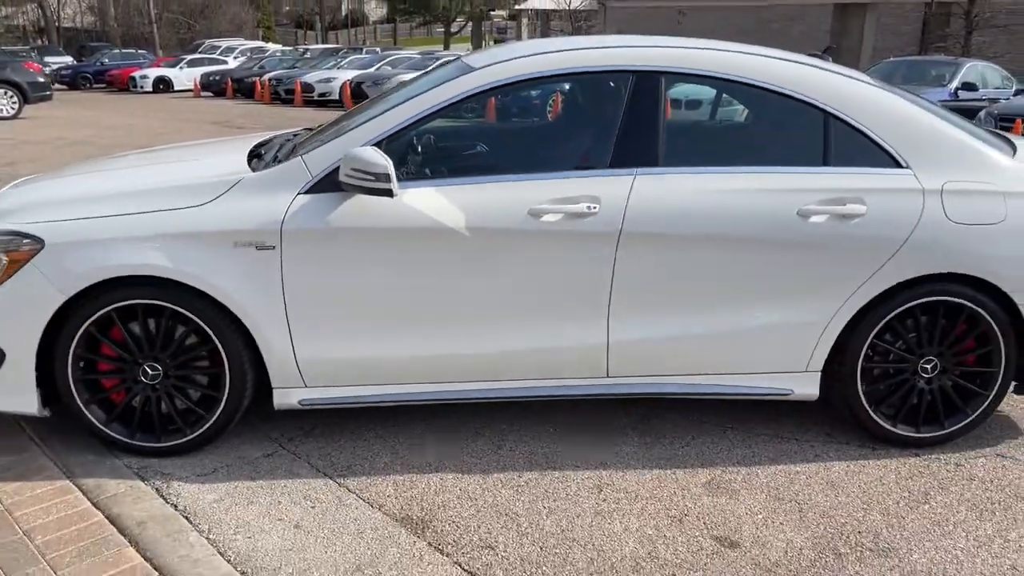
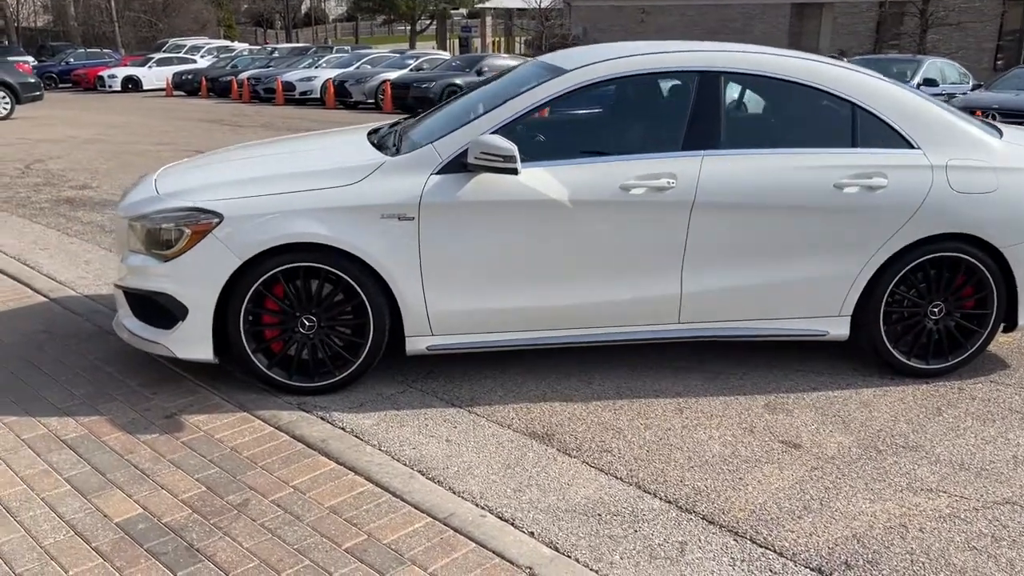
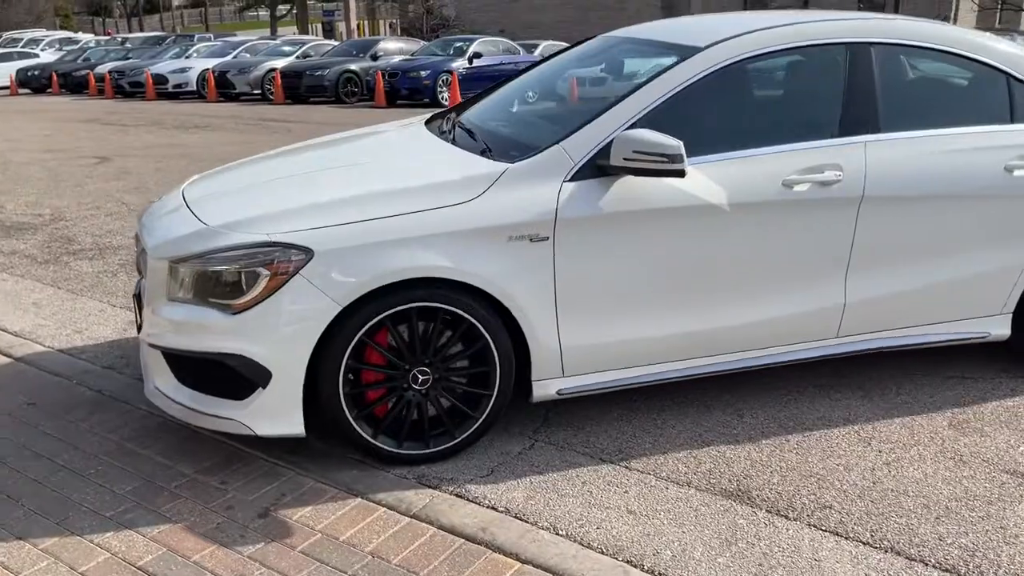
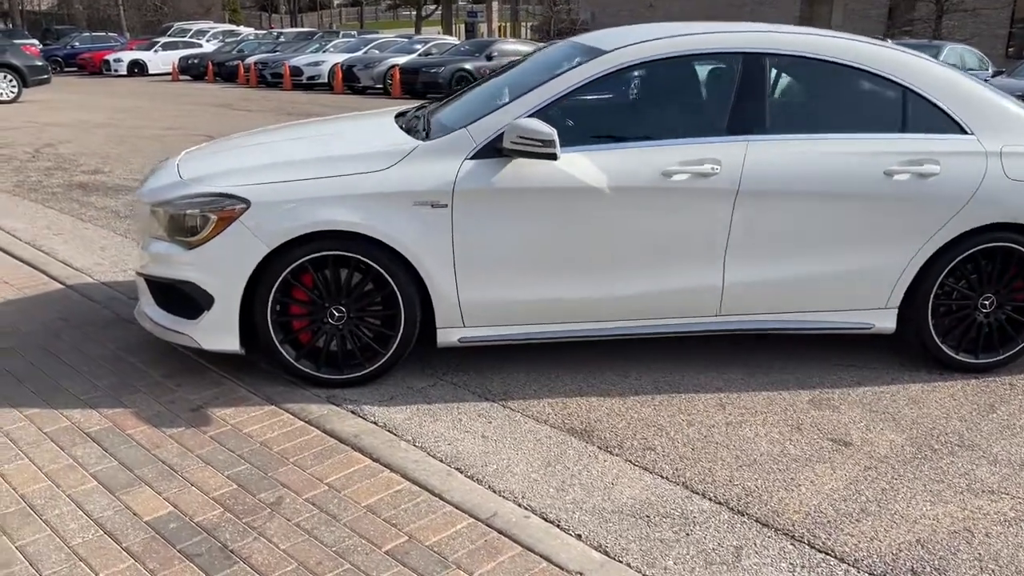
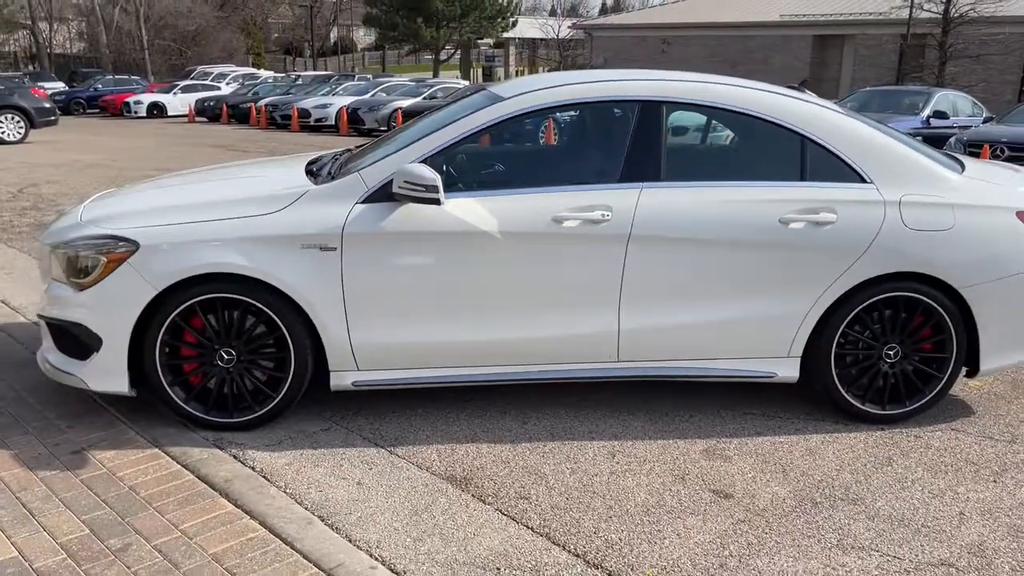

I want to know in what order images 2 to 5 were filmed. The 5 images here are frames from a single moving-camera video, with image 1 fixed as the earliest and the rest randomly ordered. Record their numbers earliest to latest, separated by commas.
5, 2, 4, 3
